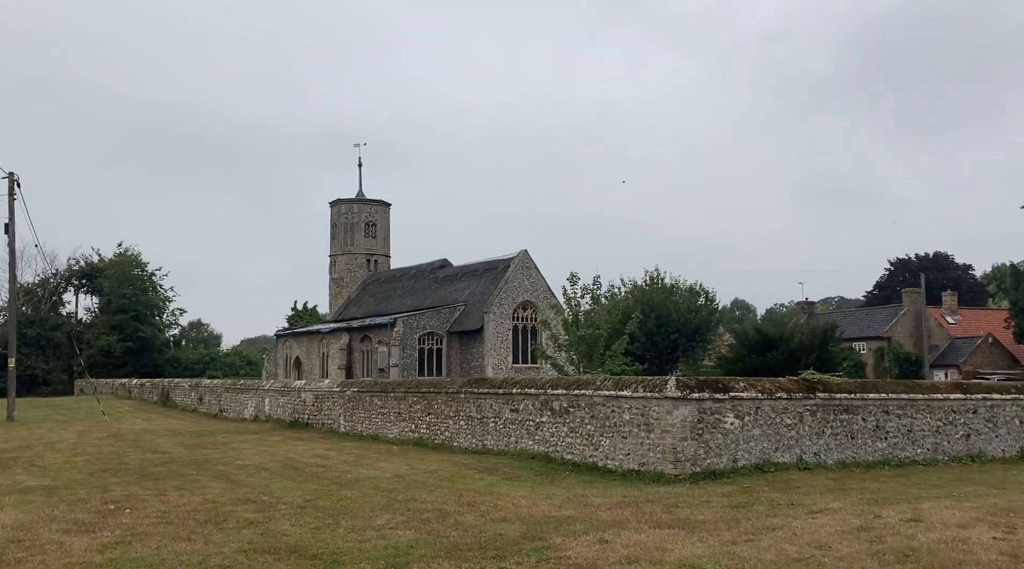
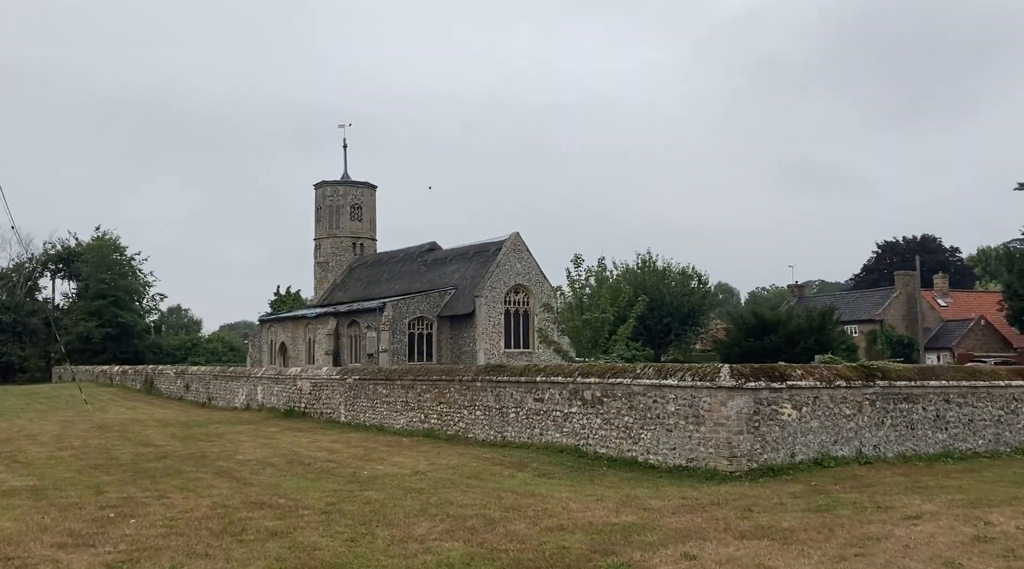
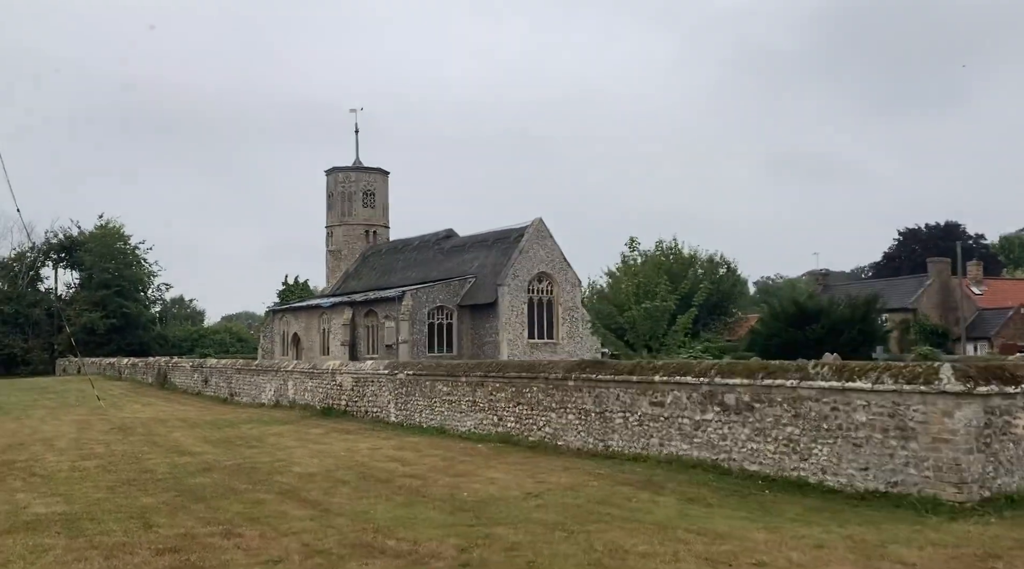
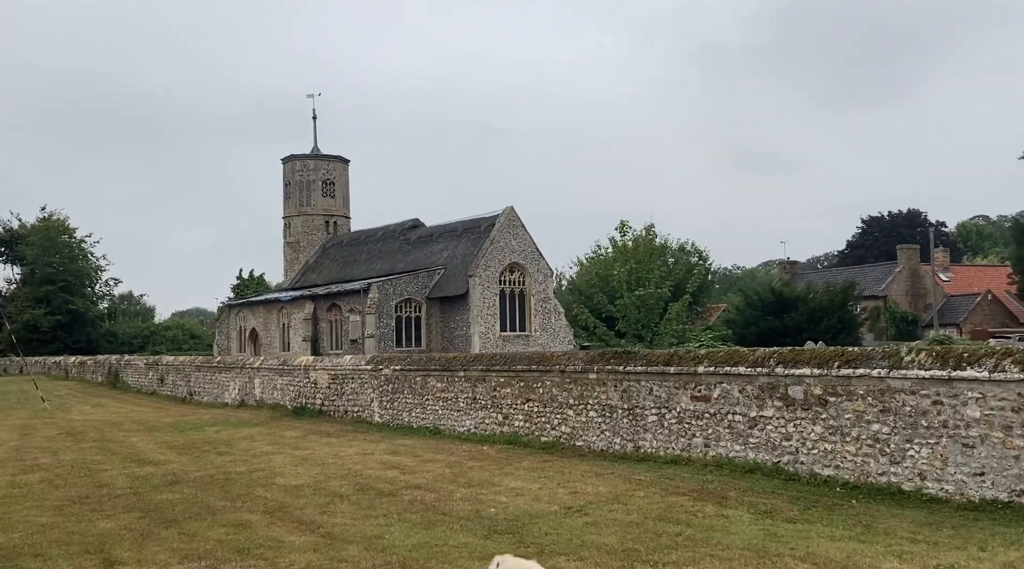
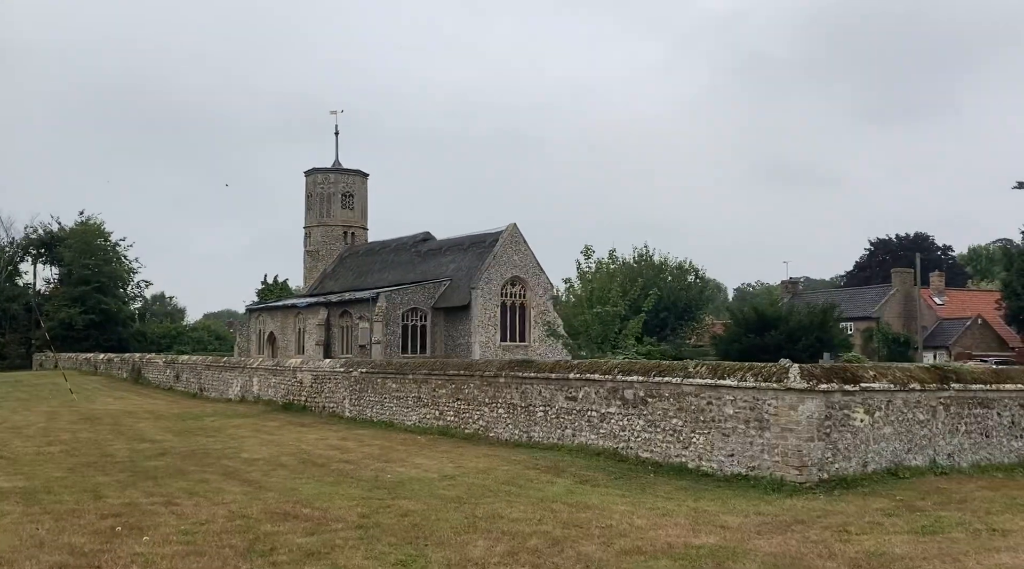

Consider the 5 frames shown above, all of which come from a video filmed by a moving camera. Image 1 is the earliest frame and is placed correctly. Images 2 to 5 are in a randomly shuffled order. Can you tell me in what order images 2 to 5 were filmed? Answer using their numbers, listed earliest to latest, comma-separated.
2, 5, 3, 4
